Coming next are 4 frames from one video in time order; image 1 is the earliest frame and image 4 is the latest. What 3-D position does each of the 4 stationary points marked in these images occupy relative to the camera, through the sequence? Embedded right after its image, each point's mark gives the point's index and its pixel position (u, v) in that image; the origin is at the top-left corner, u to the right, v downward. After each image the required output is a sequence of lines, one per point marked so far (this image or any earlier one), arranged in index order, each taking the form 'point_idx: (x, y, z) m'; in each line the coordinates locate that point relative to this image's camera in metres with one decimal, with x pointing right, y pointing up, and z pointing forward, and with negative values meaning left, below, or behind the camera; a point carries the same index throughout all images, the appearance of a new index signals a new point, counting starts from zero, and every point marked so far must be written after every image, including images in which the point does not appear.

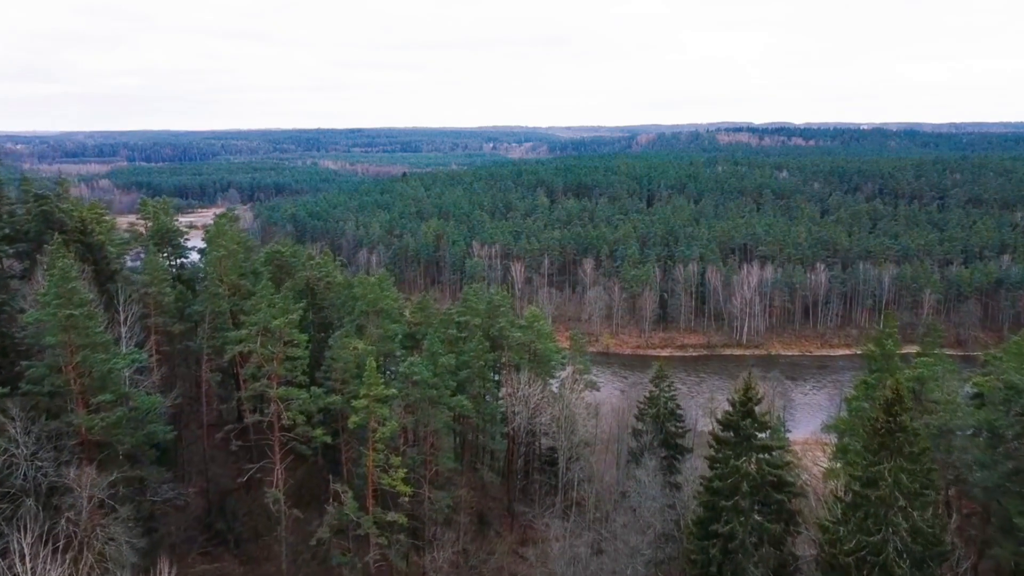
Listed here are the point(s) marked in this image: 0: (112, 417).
0: (-9.5, -3.1, +17.3) m
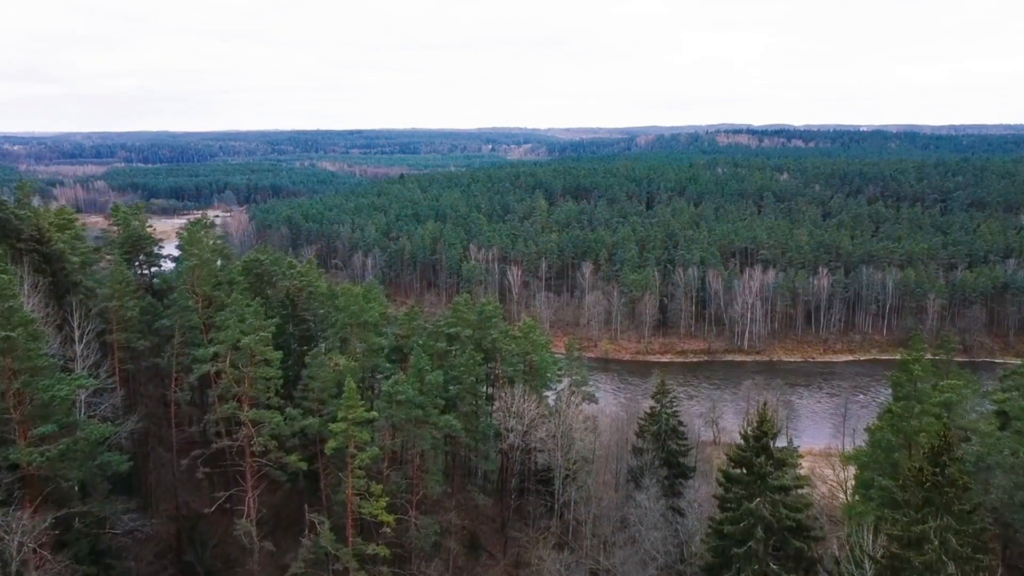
0: (-9.8, -3.5, +15.6) m
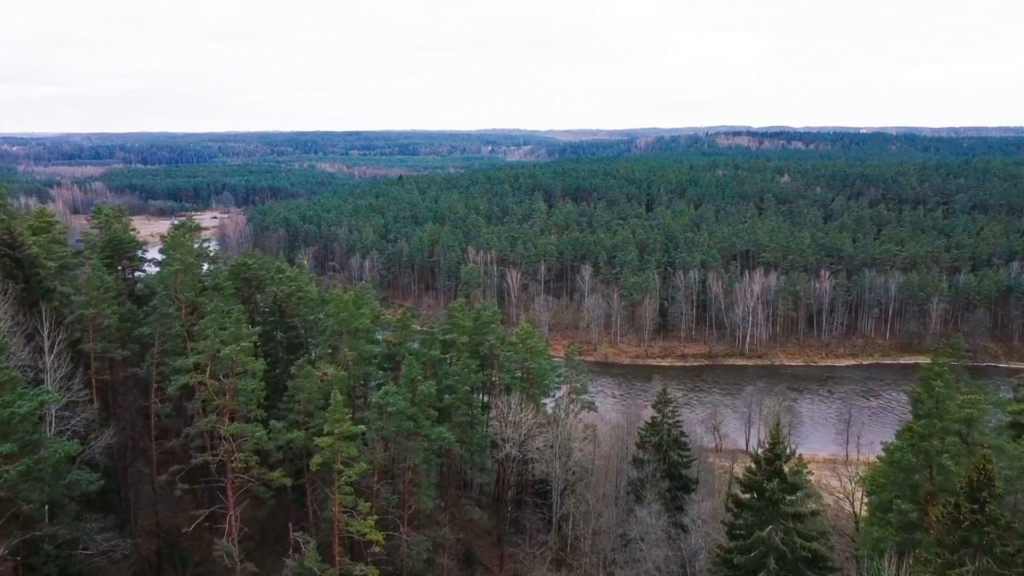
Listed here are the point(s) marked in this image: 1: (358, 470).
0: (-9.9, -3.6, +14.6) m
1: (-4.2, -4.9, +19.8) m
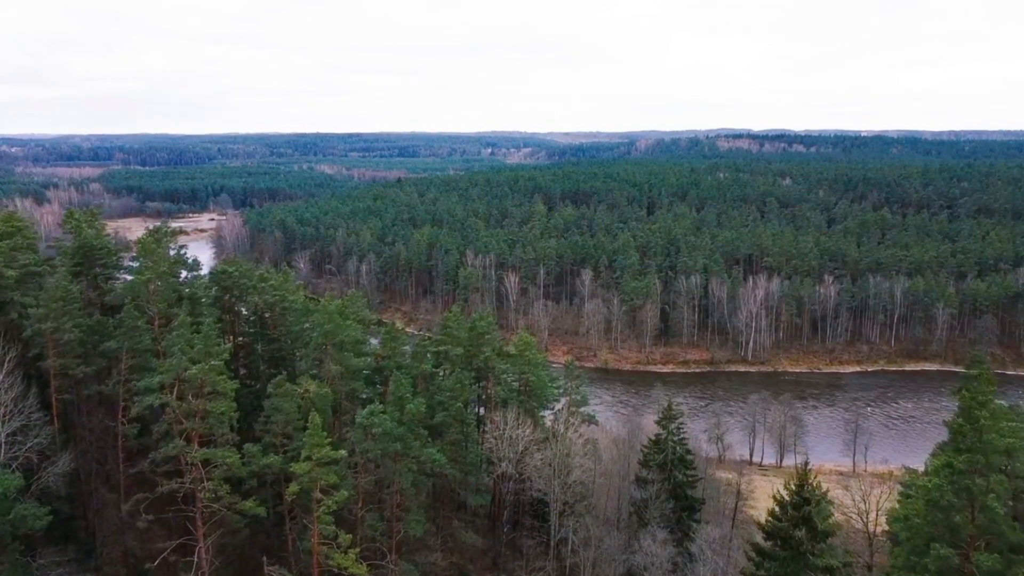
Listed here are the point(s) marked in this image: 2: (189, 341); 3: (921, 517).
0: (-10.0, -3.9, +13.0) m
1: (-4.3, -5.2, +18.2) m
2: (-8.5, -1.4, +19.4) m
3: (+9.6, -5.3, +17.7) m
